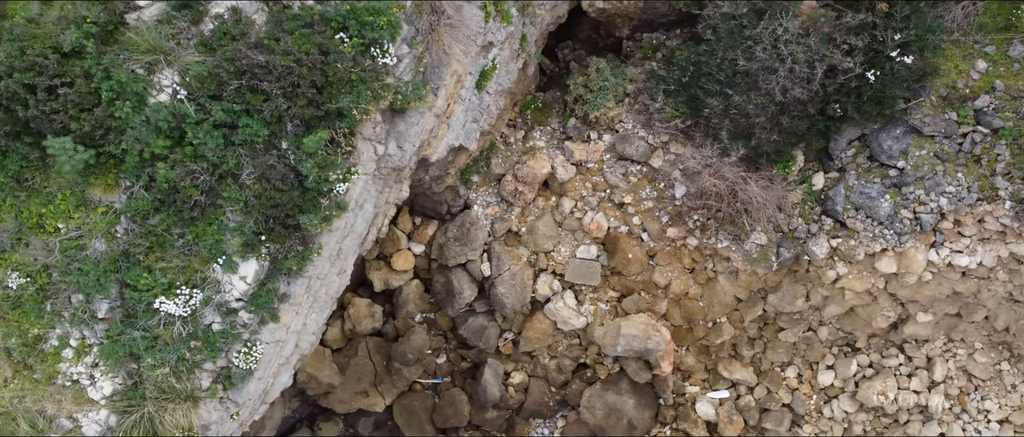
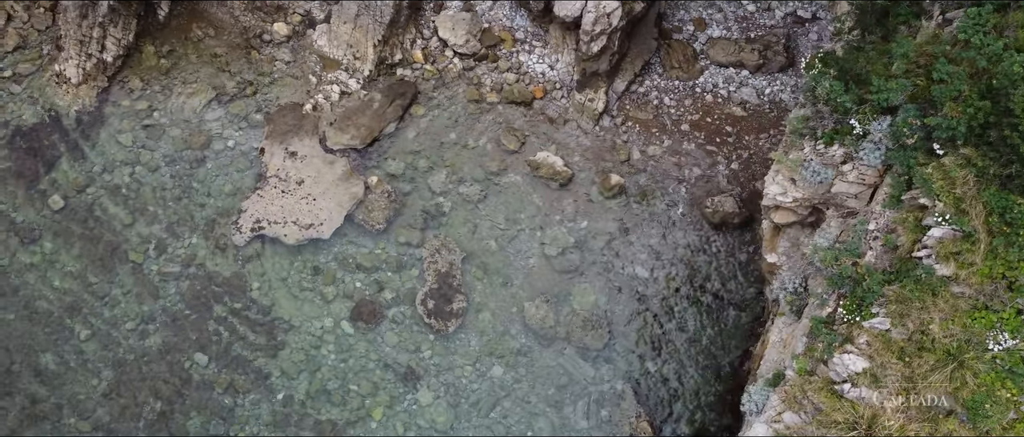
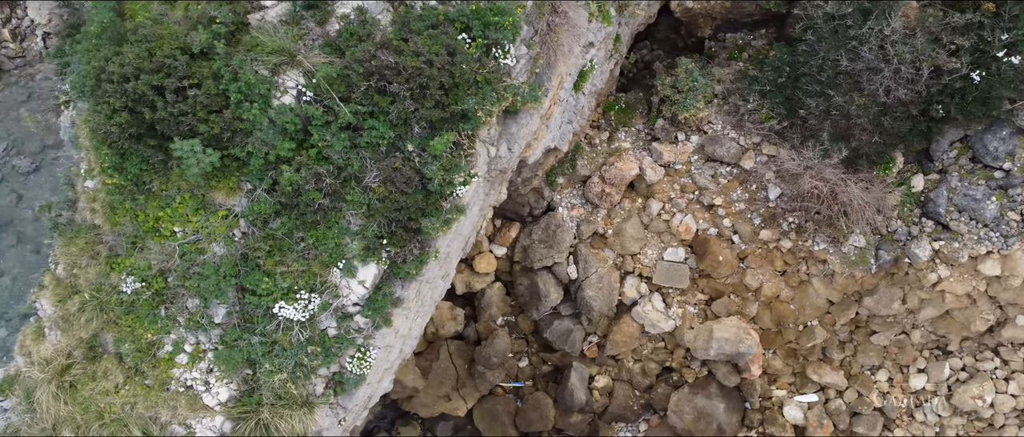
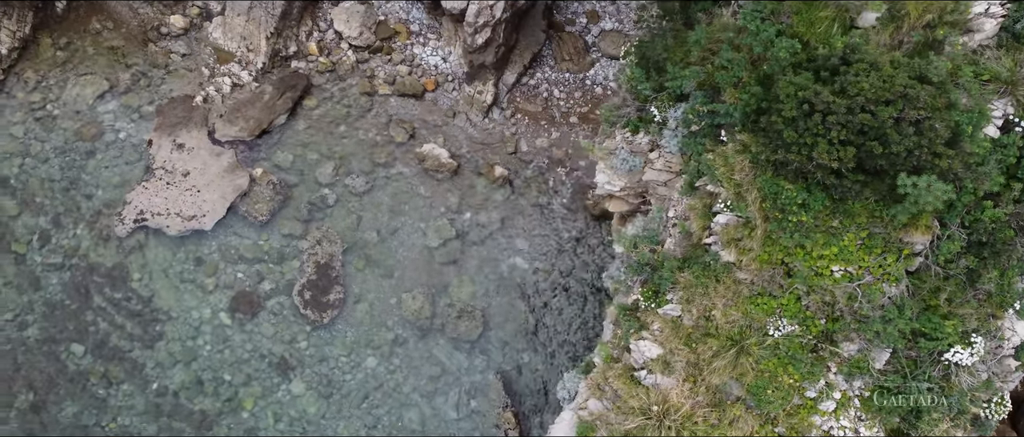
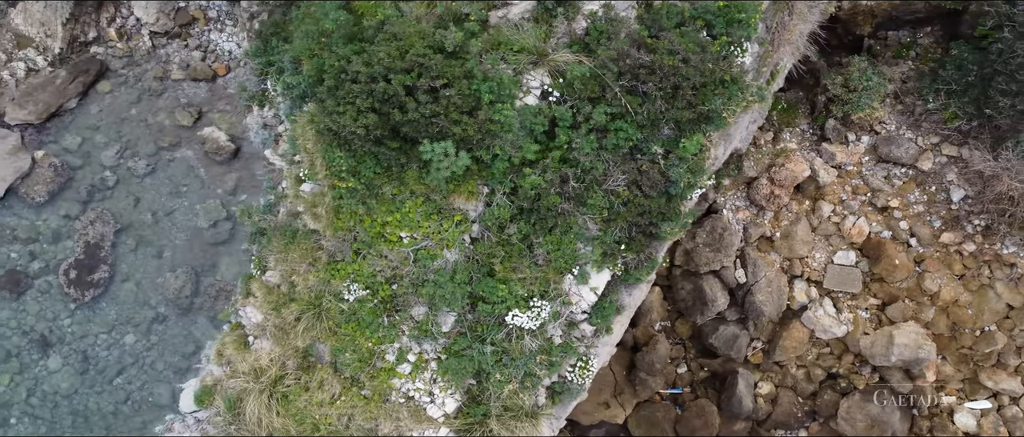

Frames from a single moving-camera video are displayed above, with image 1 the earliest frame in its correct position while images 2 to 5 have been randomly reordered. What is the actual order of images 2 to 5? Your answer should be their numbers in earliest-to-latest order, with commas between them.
3, 5, 4, 2
